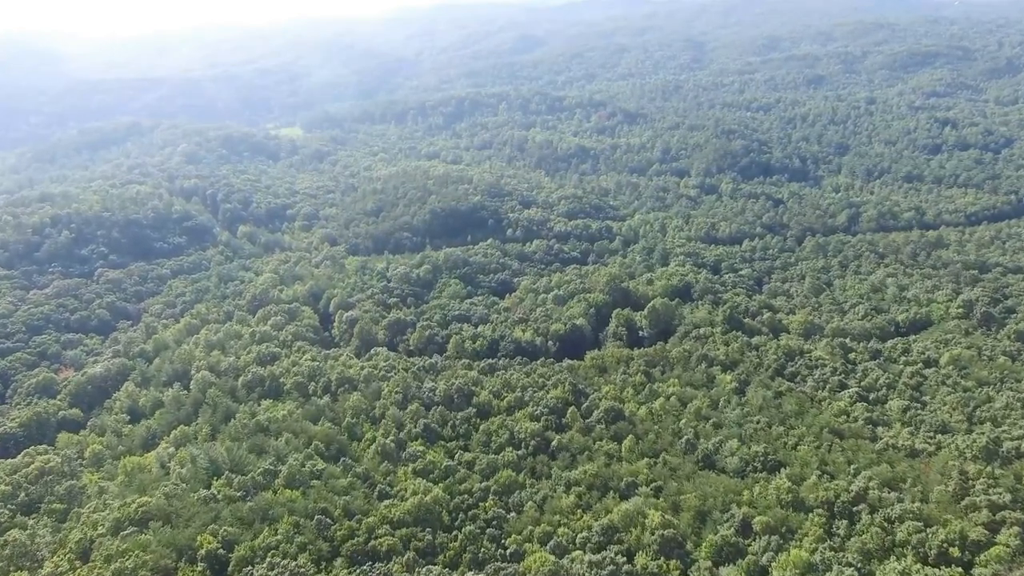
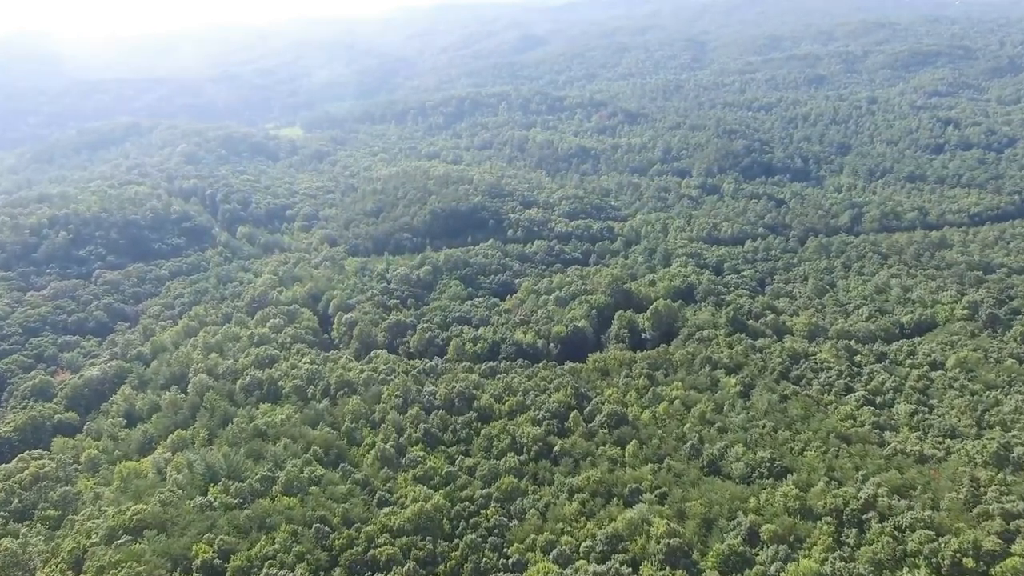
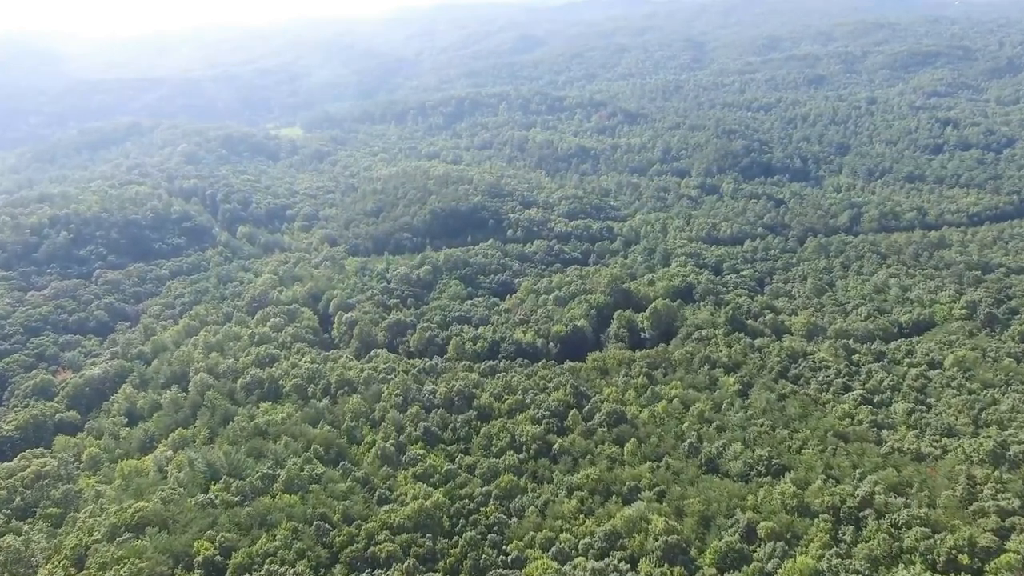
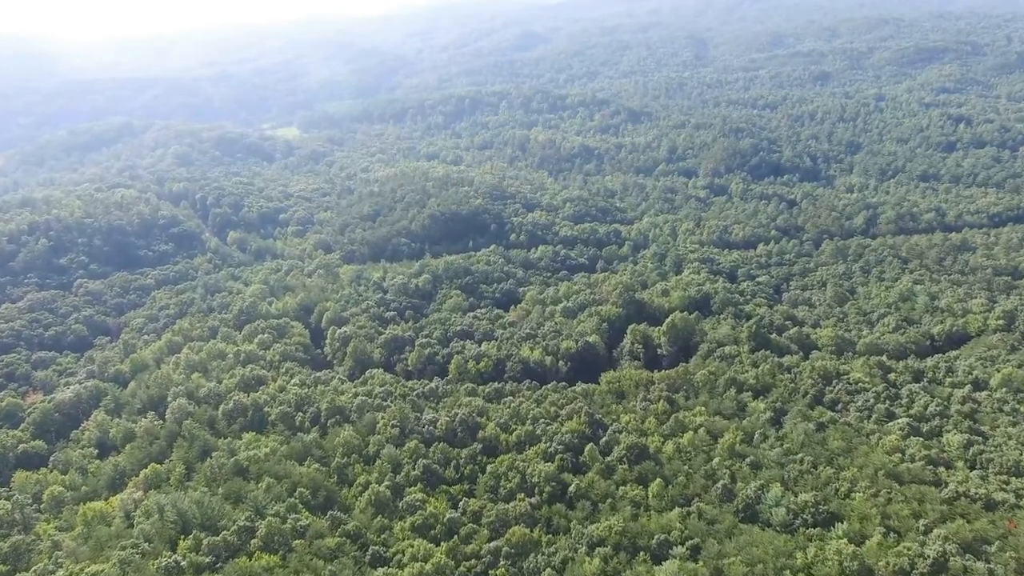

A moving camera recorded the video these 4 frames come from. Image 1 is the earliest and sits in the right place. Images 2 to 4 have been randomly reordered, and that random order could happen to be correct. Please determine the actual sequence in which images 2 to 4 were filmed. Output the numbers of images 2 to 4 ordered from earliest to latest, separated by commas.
3, 2, 4
